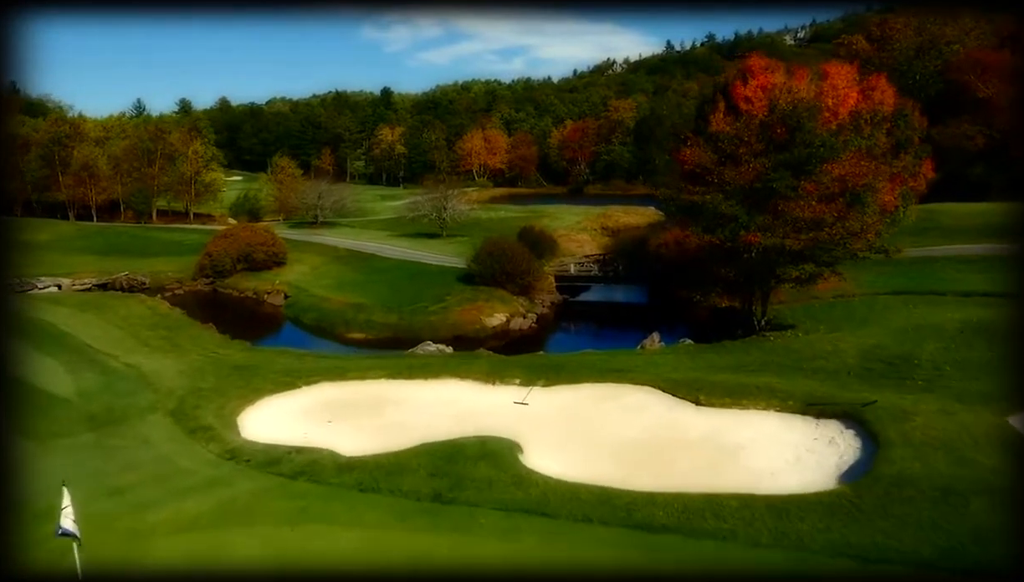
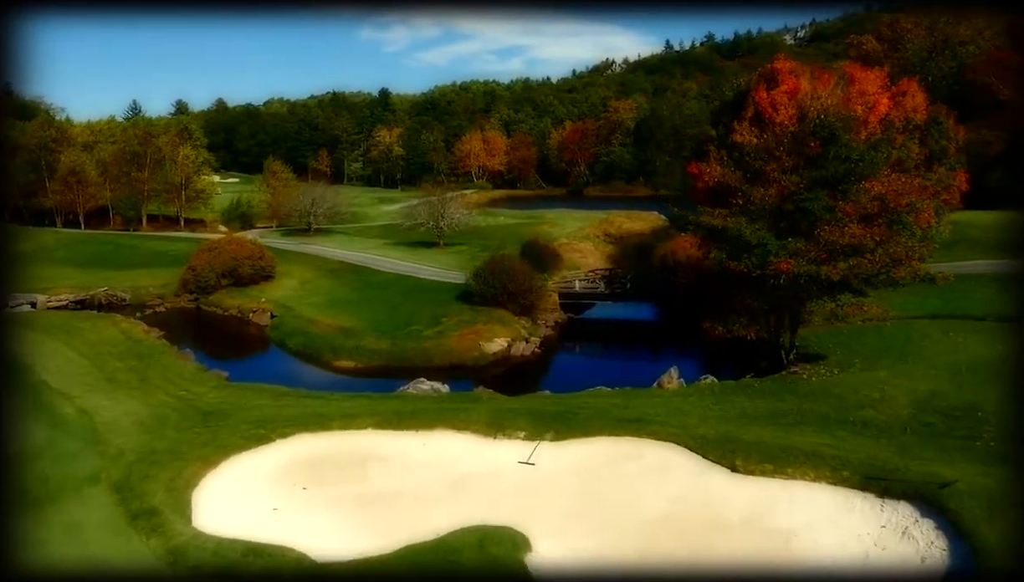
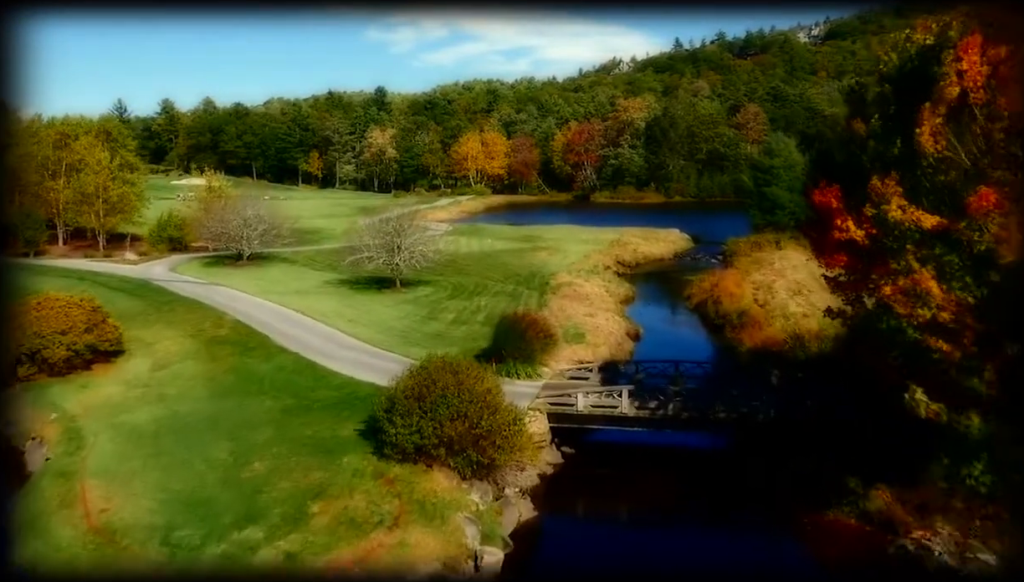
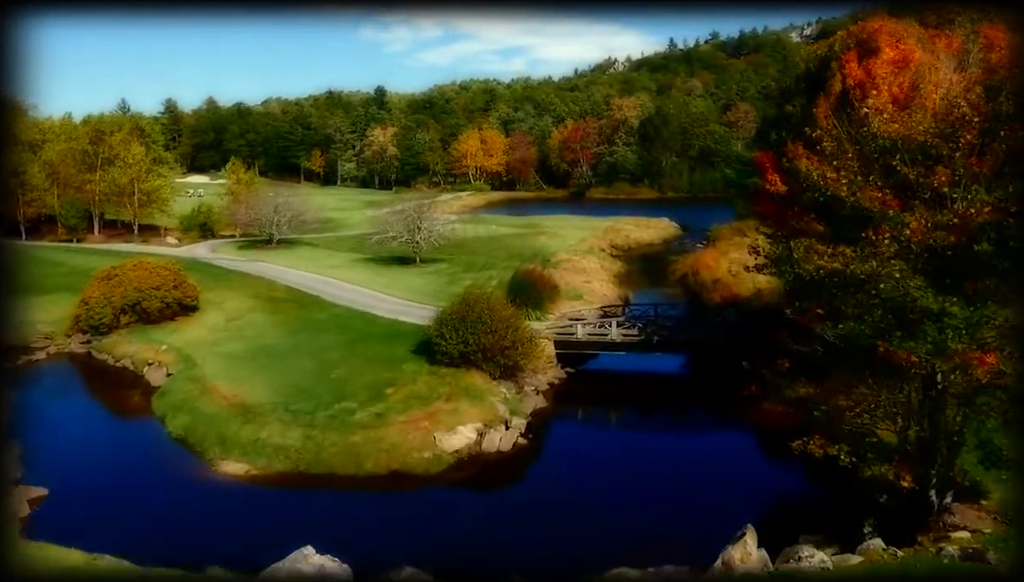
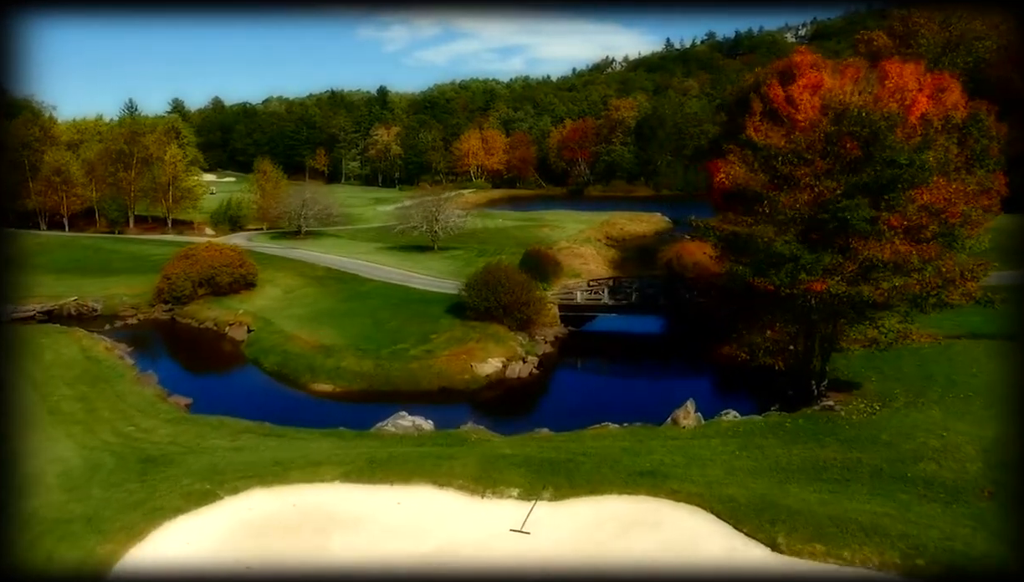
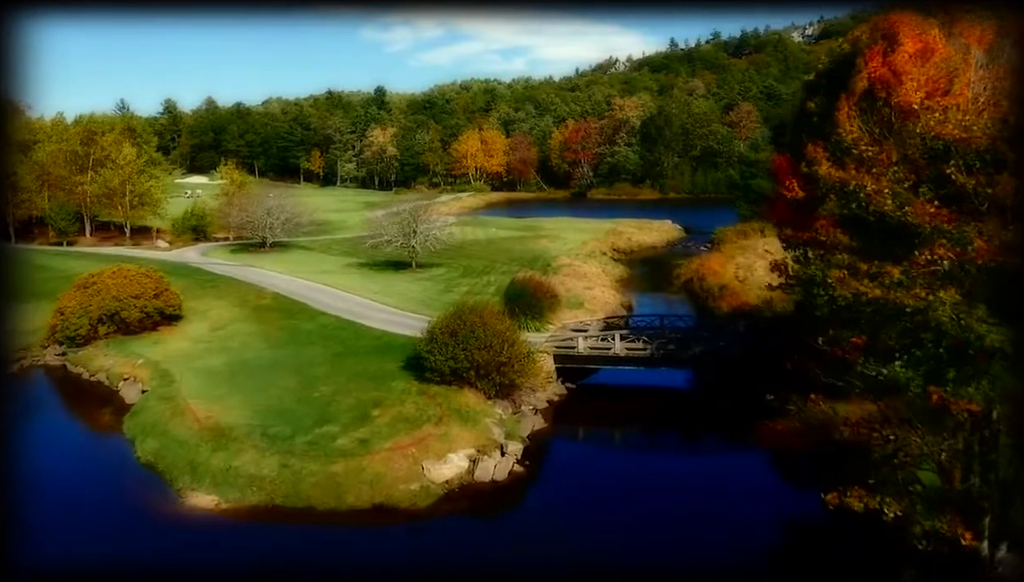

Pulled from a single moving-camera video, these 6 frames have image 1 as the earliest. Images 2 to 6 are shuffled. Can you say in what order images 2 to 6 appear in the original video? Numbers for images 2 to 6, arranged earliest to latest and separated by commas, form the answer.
2, 5, 4, 6, 3
